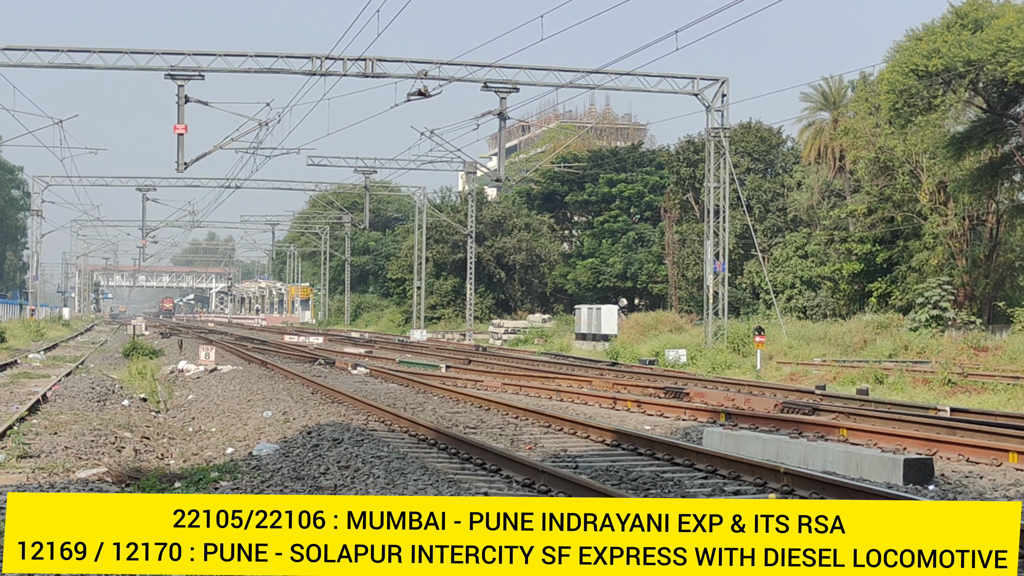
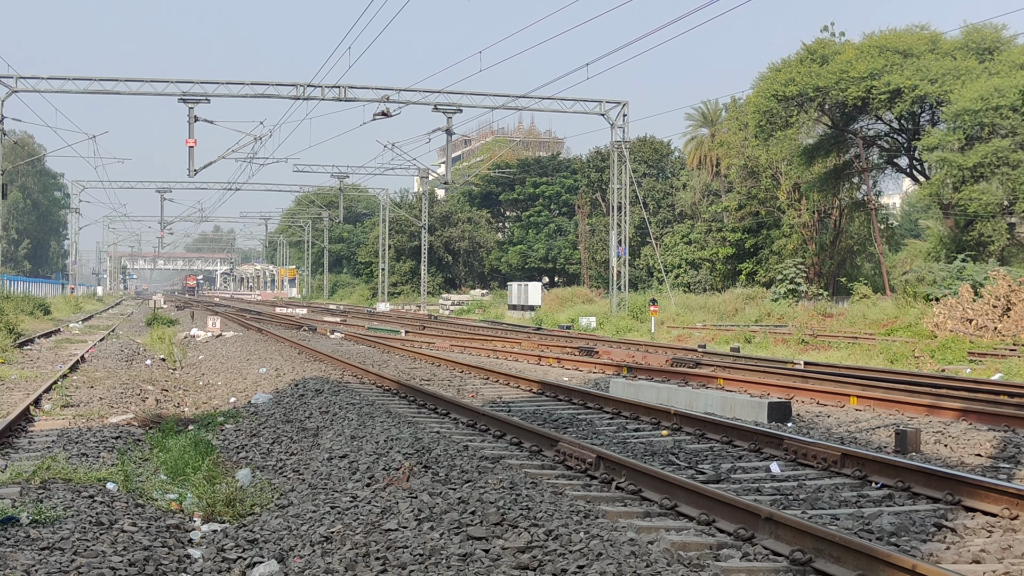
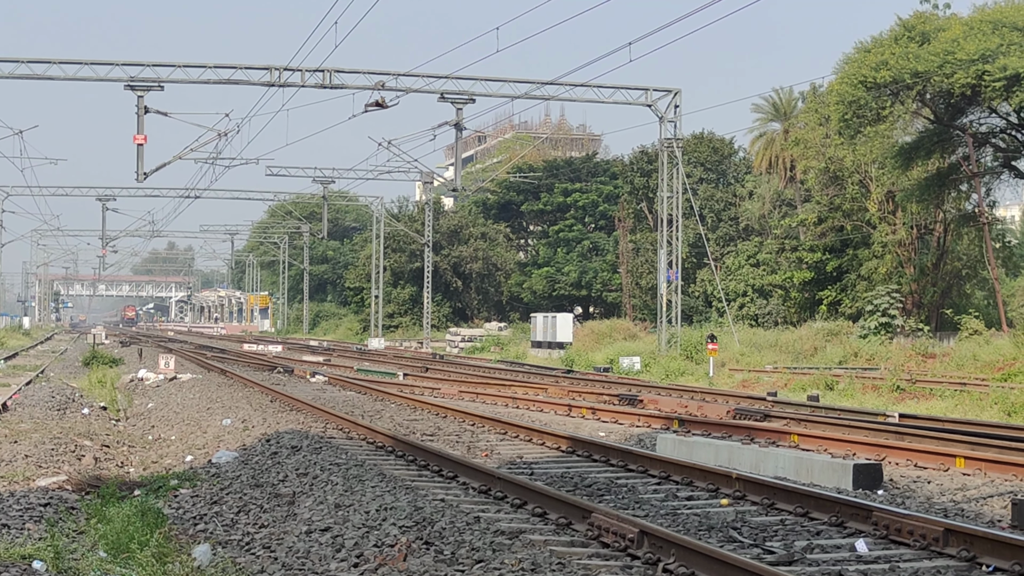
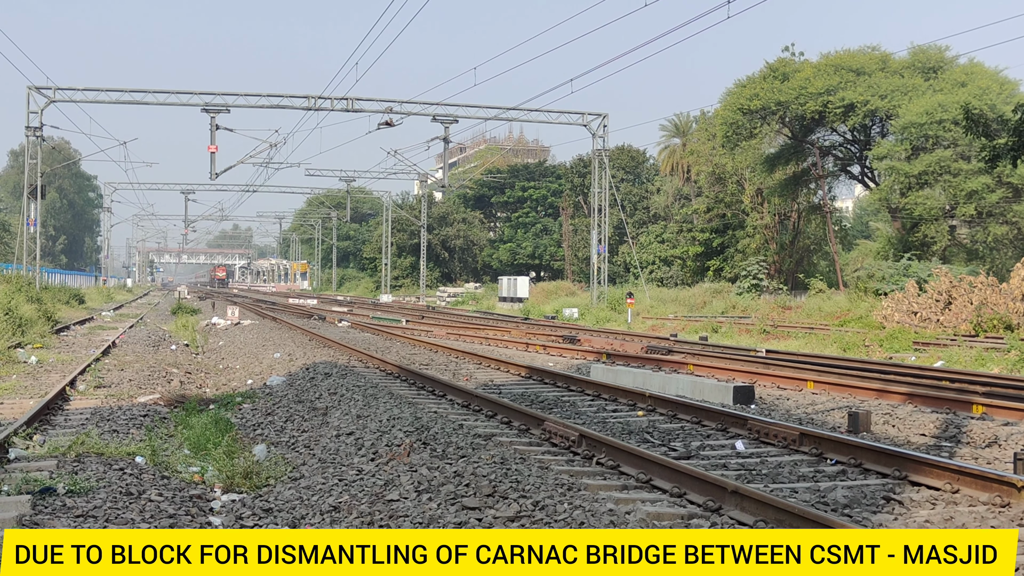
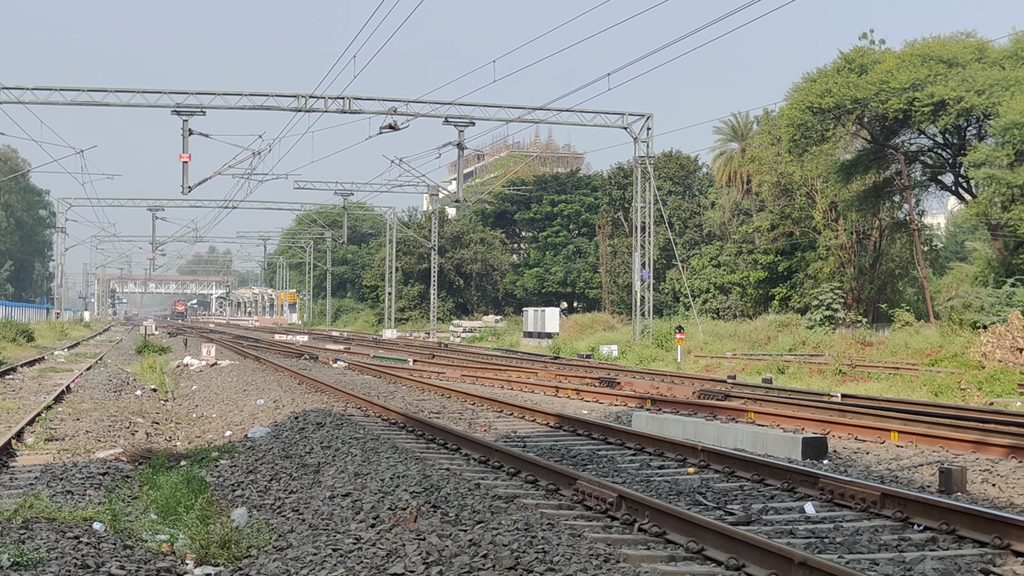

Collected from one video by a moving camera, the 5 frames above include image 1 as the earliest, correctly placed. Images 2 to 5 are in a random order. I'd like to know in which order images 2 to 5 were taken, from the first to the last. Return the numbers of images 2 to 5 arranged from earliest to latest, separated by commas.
3, 5, 2, 4
